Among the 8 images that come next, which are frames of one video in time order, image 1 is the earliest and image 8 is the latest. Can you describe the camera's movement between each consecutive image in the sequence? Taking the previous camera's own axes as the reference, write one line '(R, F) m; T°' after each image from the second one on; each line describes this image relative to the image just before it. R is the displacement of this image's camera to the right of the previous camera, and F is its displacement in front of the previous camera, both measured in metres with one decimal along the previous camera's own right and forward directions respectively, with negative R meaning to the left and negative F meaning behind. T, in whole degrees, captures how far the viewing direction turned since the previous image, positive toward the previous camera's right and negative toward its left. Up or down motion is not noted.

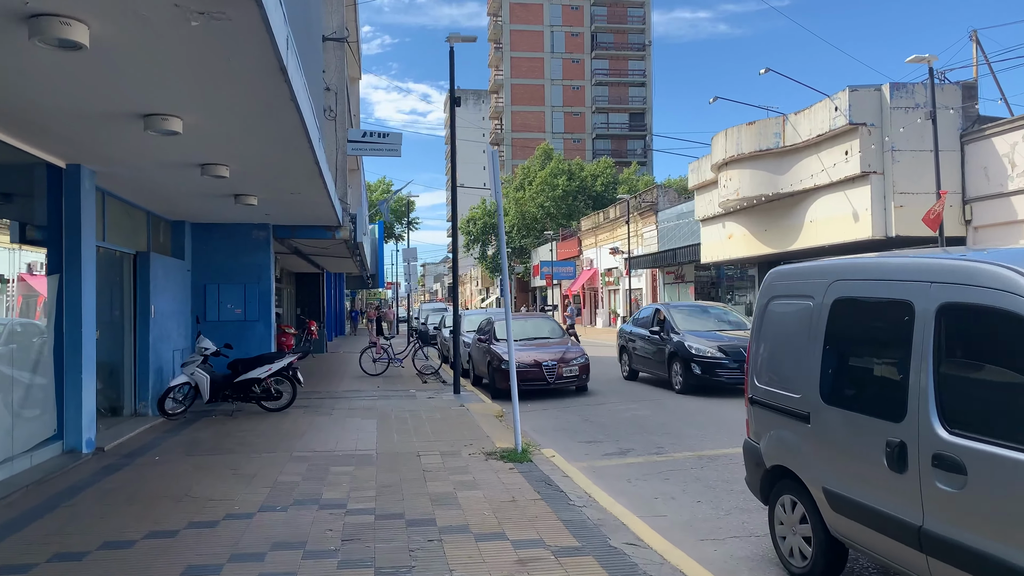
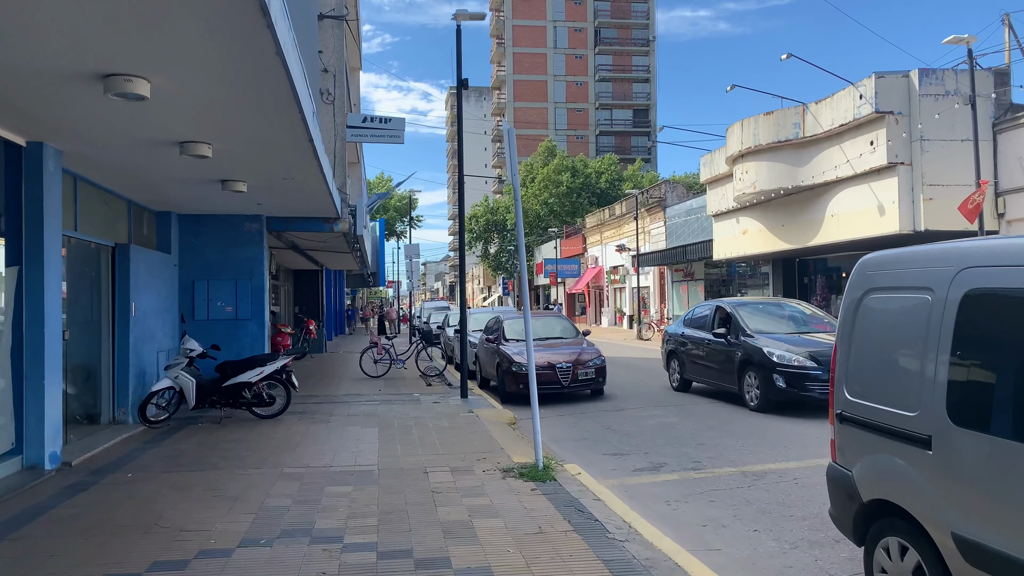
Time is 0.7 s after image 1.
(-0.2, +0.9) m; 0°
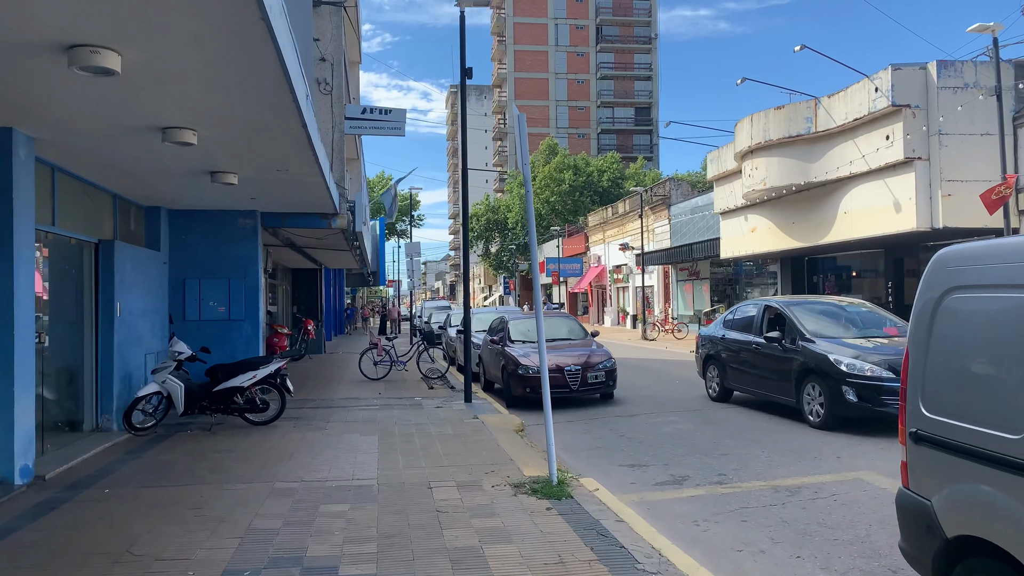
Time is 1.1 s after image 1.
(-0.1, +0.6) m; 0°
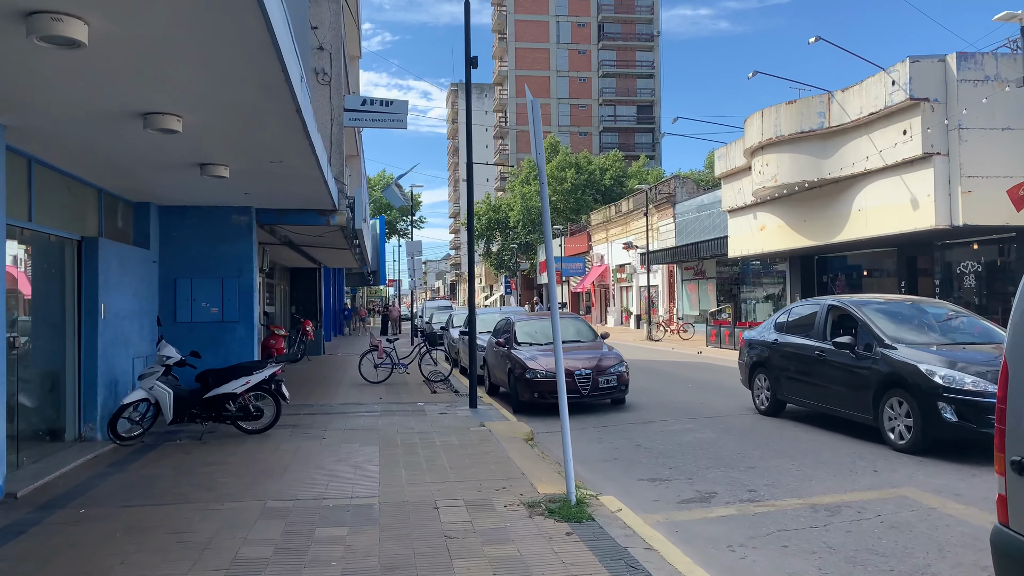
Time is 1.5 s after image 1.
(-0.1, +0.5) m; 0°
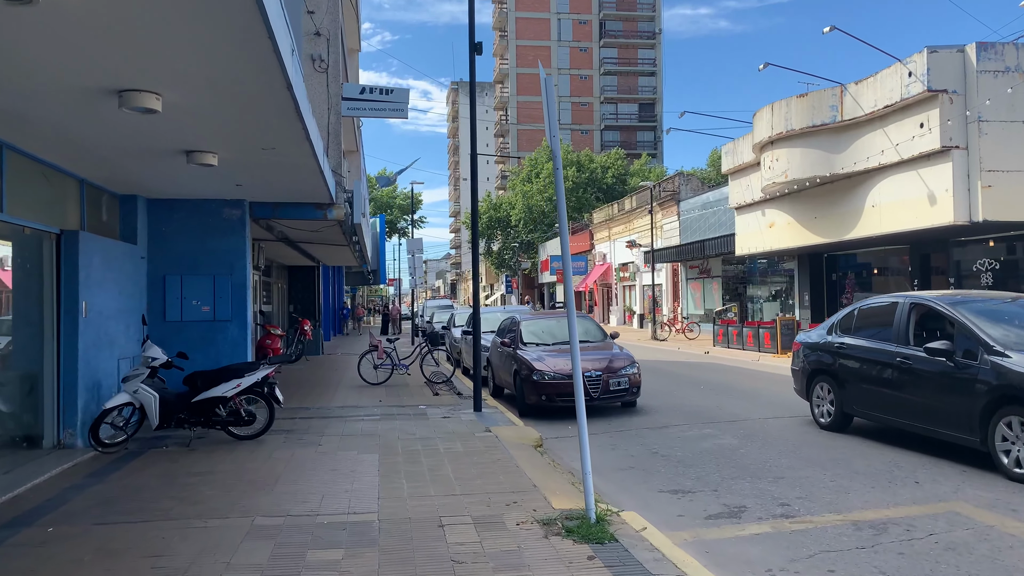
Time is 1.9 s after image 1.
(-0.1, +0.5) m; 0°
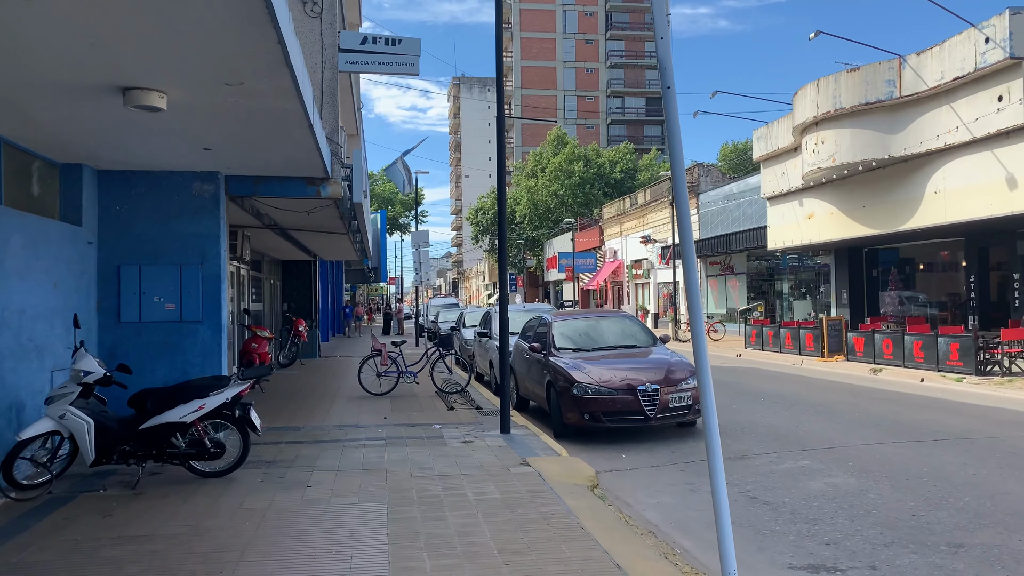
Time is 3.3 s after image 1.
(-0.4, +2.0) m; 0°
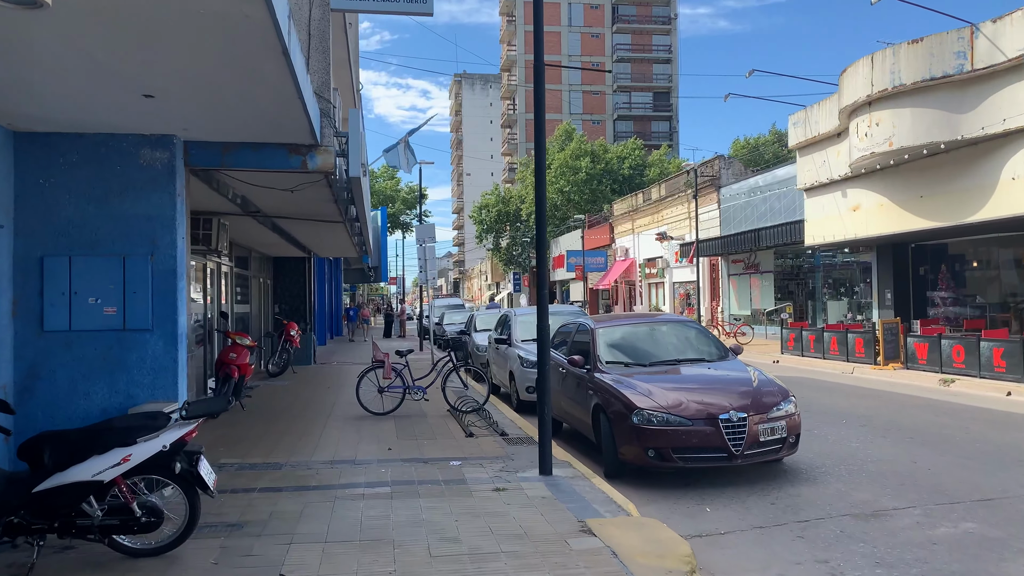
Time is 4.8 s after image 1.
(-0.4, +1.9) m; 0°
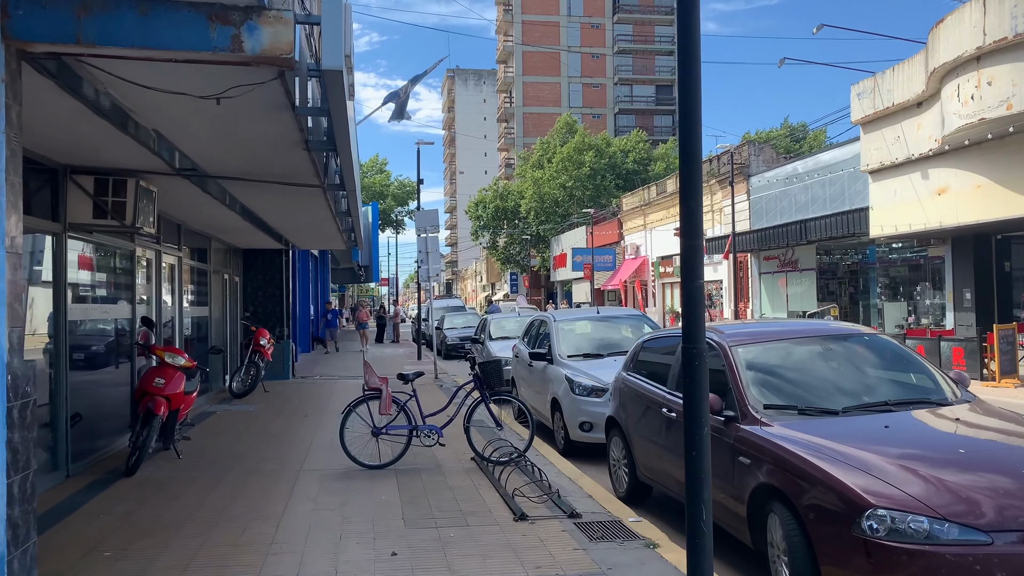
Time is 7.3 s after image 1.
(-0.6, +3.2) m; +1°
